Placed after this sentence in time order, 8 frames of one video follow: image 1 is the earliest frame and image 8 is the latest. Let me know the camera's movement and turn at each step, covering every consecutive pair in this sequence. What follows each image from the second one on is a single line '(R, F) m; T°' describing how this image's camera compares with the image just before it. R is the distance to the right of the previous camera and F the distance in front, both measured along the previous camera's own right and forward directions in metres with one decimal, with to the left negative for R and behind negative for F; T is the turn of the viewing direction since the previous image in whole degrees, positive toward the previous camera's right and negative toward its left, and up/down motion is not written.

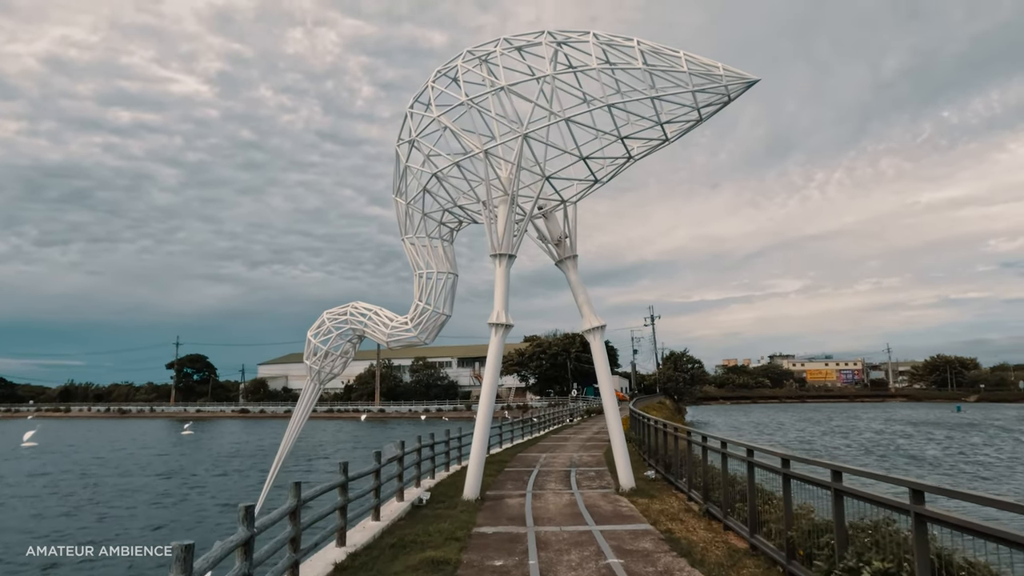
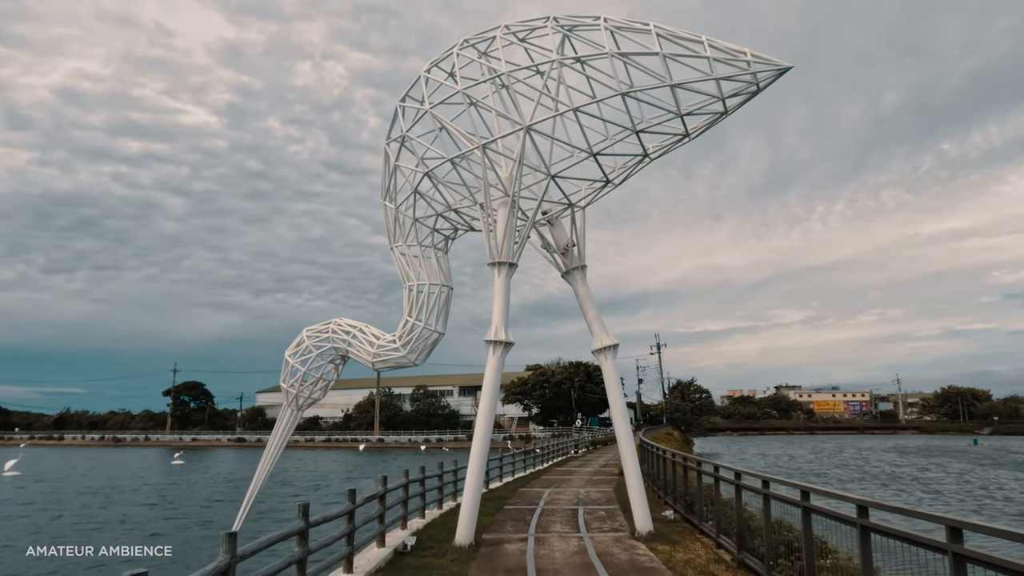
(0.0, +1.6) m; 0°
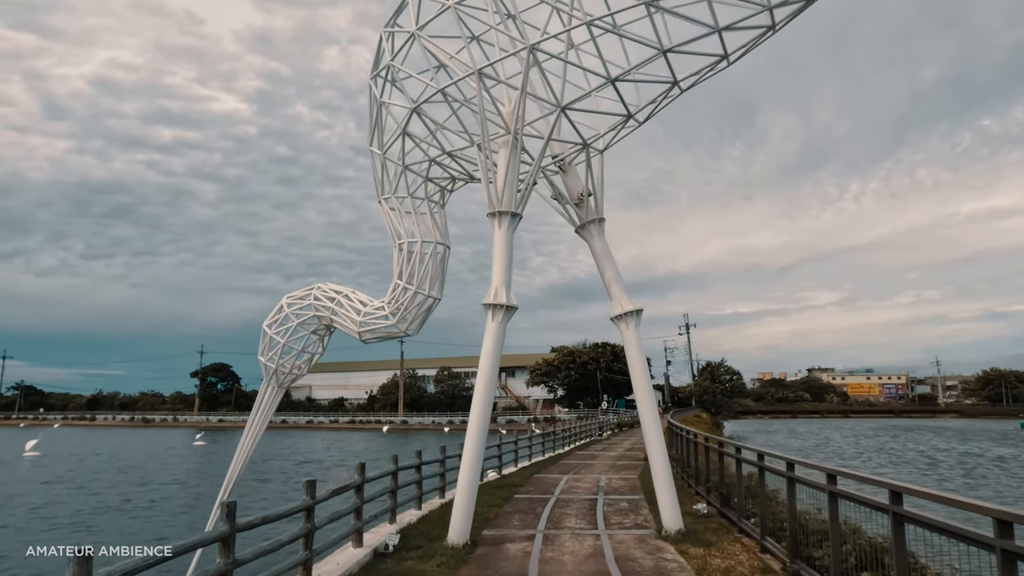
(+0.4, +1.8) m; -2°
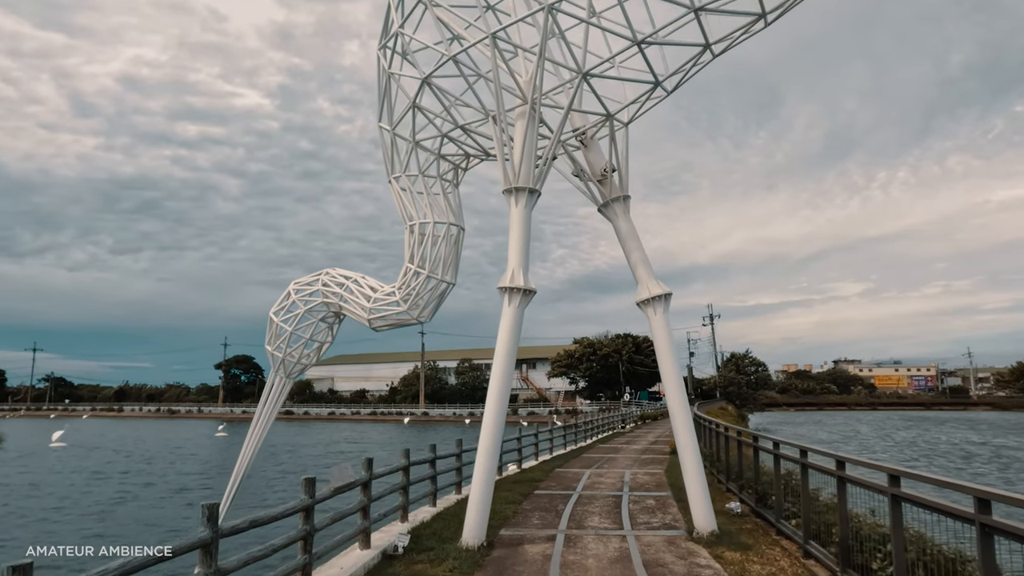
(0.0, +0.7) m; -2°
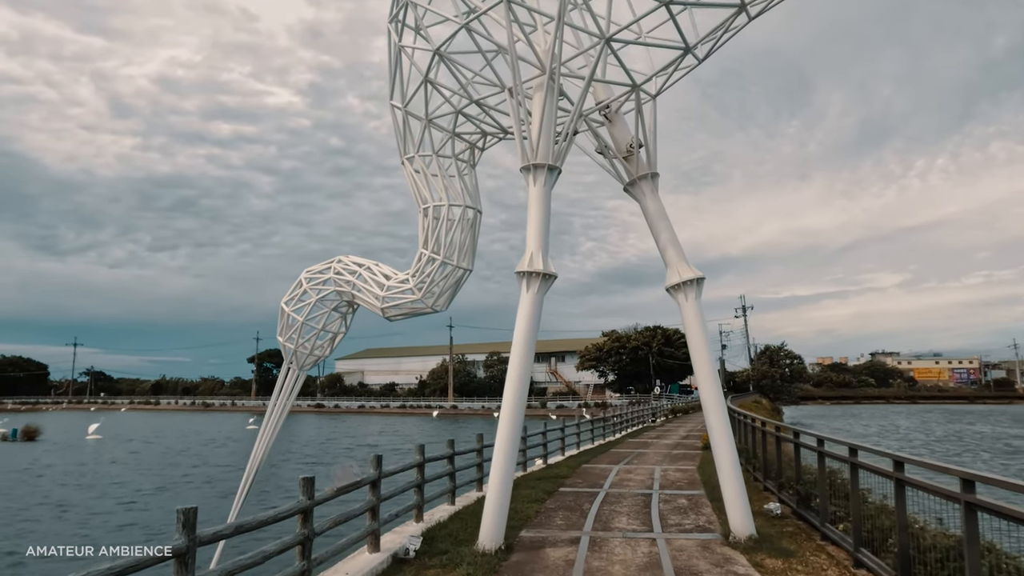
(+0.1, +0.6) m; -3°
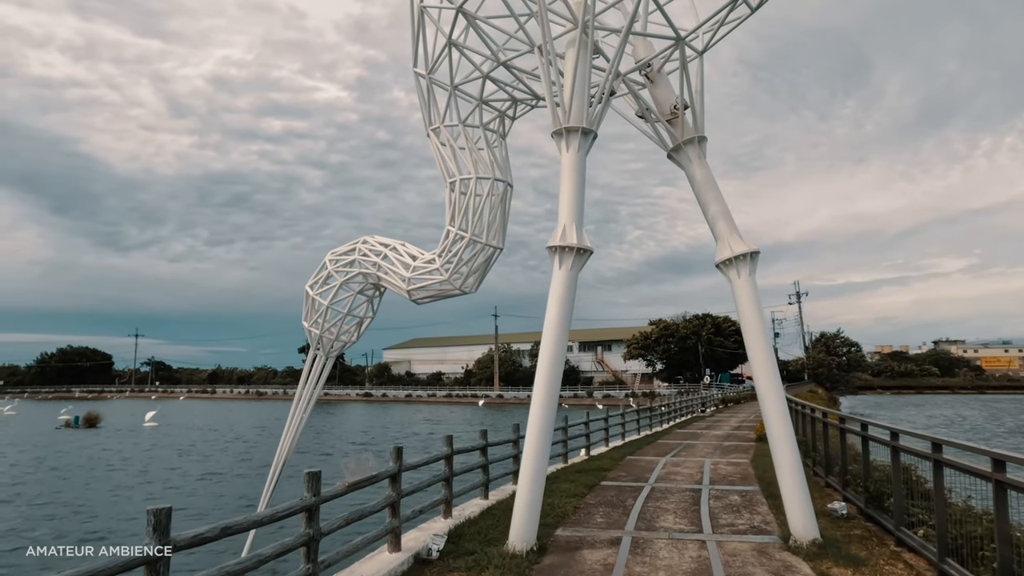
(+0.2, +0.7) m; -4°
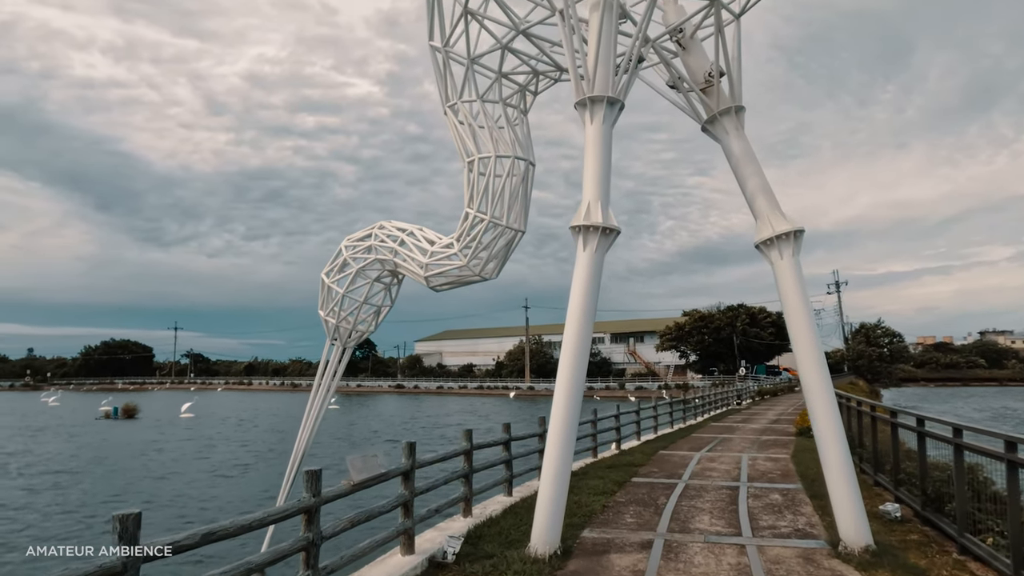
(+0.1, +0.6) m; -3°
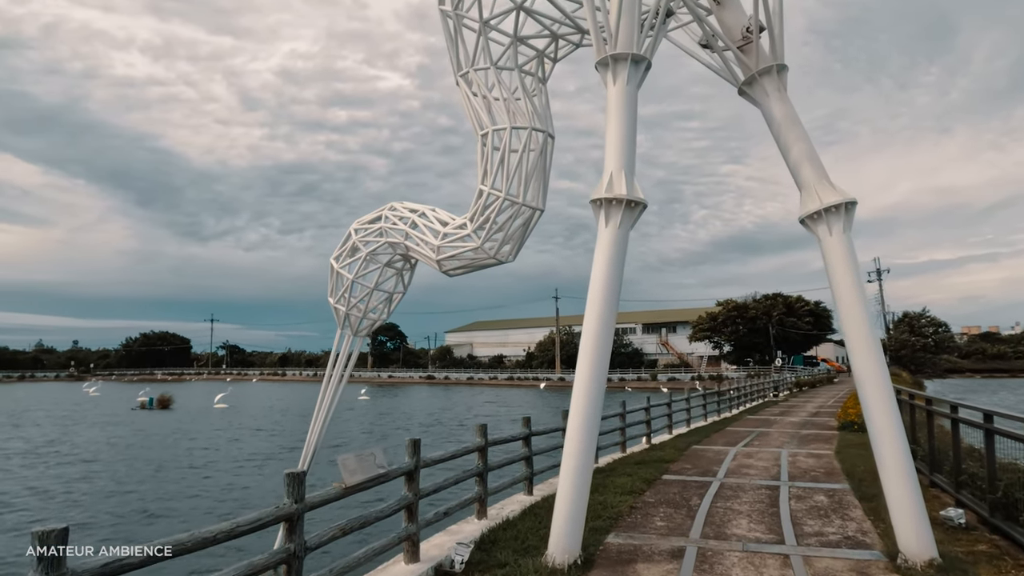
(+0.2, +0.7) m; -3°
